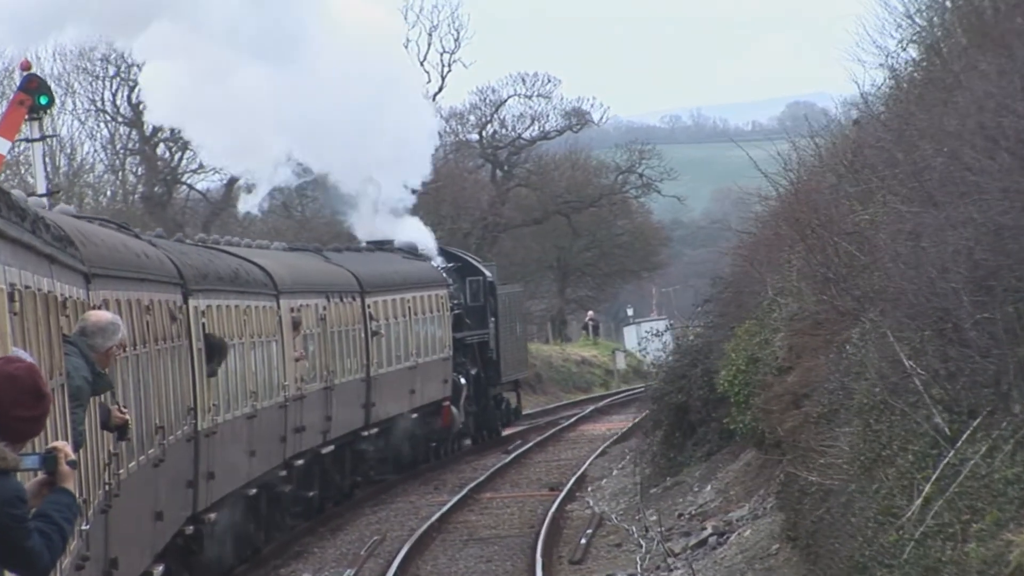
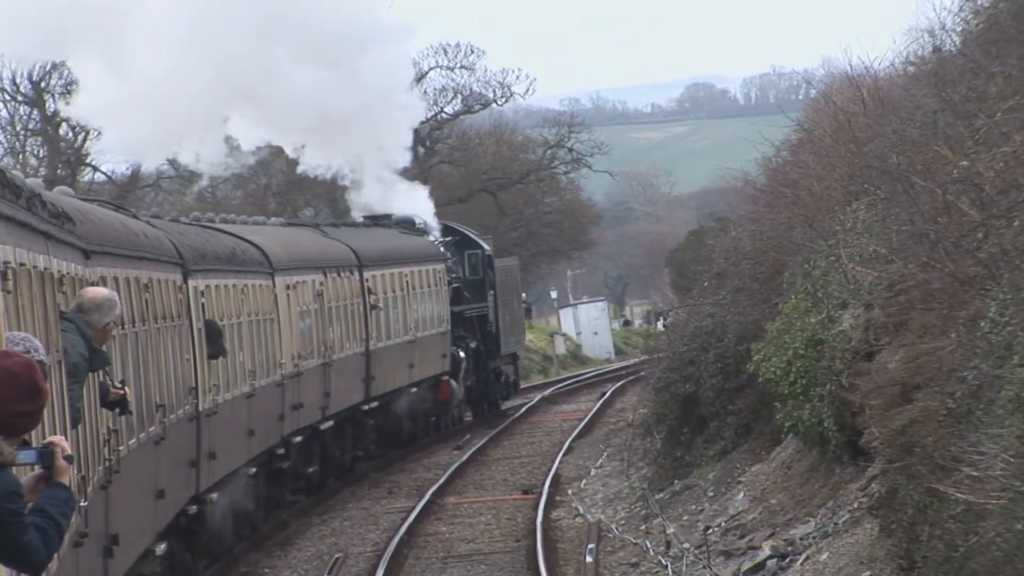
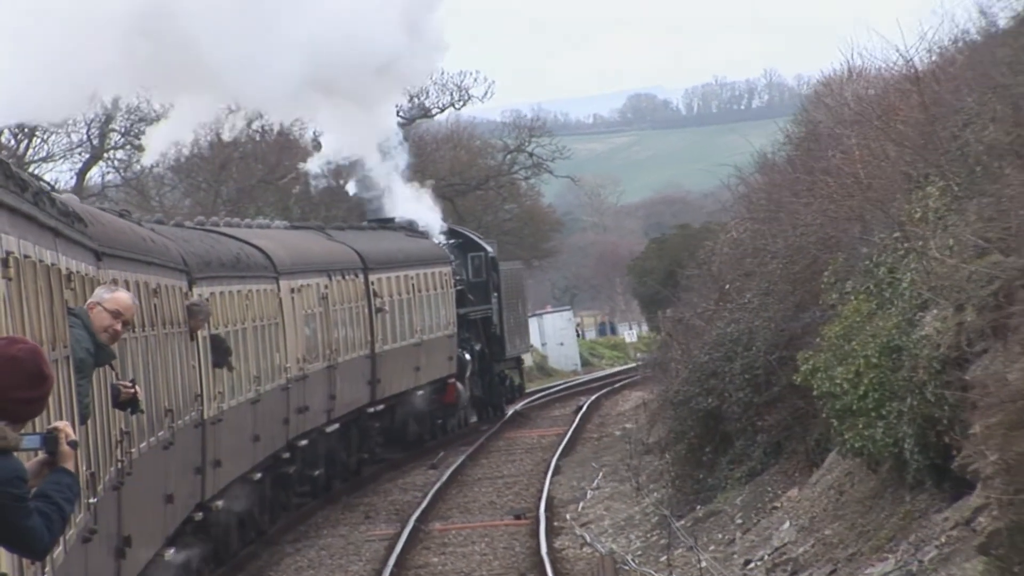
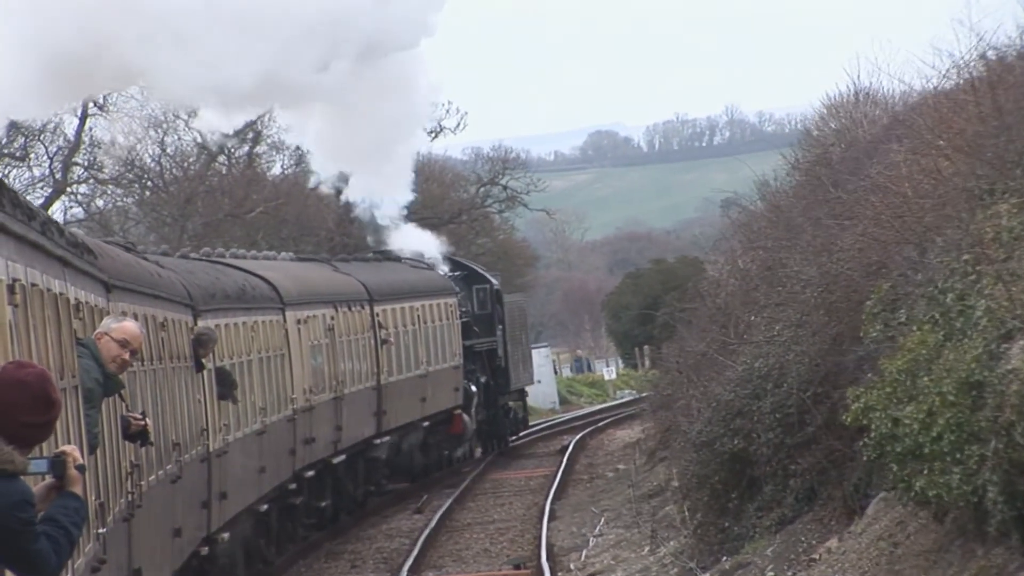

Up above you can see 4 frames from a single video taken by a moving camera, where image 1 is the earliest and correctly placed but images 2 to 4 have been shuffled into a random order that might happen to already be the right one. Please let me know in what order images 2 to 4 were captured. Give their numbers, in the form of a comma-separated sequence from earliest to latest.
2, 3, 4
